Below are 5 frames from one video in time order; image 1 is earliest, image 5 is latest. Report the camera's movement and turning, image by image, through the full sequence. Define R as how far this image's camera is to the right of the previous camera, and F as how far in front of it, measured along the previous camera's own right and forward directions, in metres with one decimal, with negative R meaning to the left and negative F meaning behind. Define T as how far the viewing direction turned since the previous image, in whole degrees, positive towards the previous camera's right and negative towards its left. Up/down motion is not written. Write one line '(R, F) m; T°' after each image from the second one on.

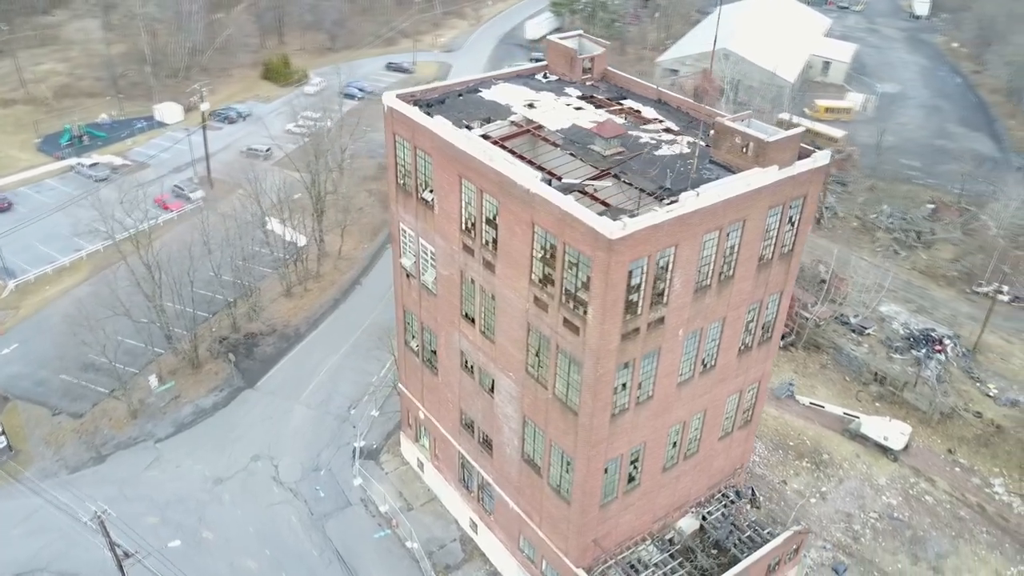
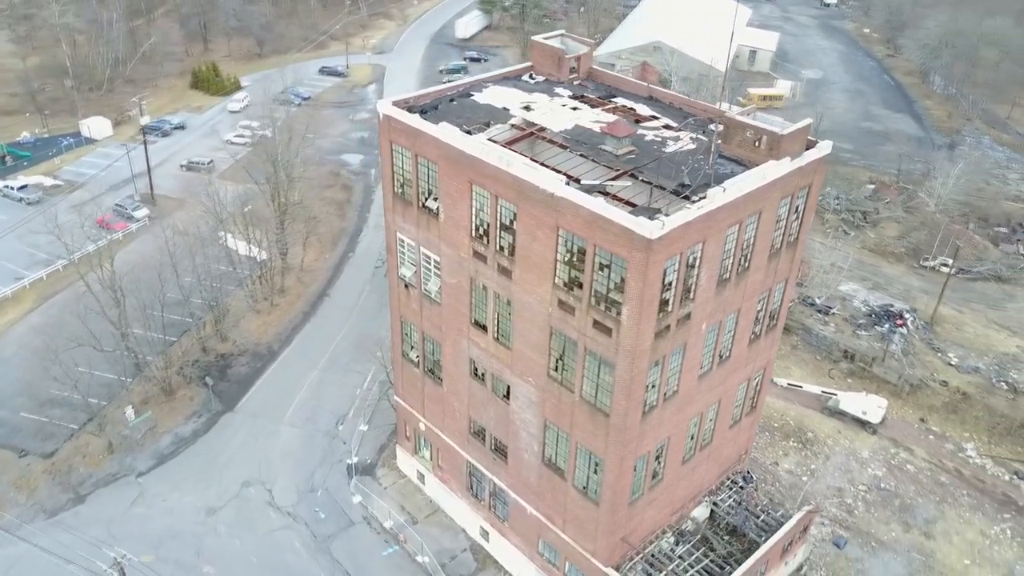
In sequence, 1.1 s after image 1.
(-3.3, +0.4) m; +6°
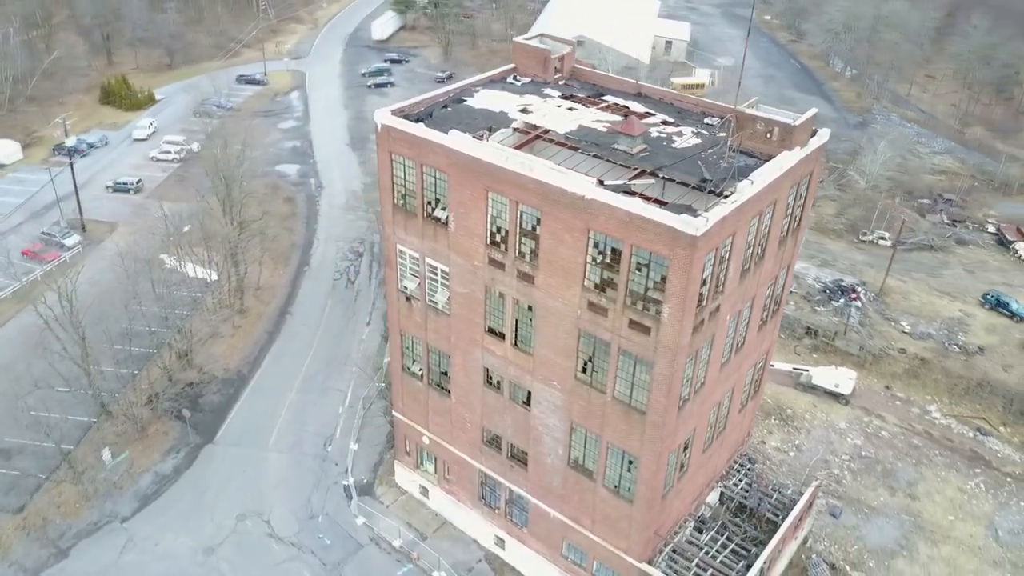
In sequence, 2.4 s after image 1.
(-4.0, +0.6) m; +7°
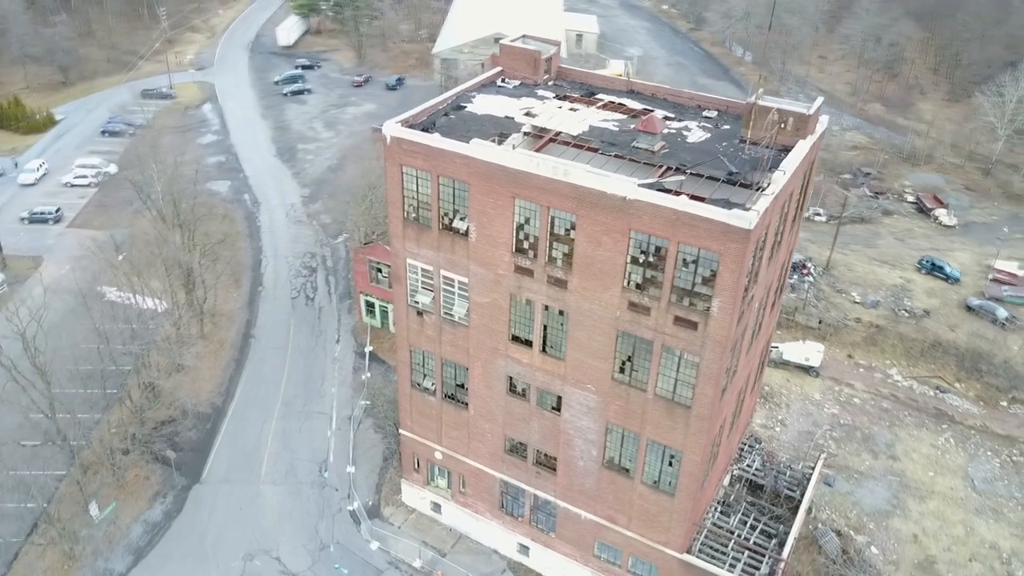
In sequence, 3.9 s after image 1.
(-4.6, +0.7) m; +7°
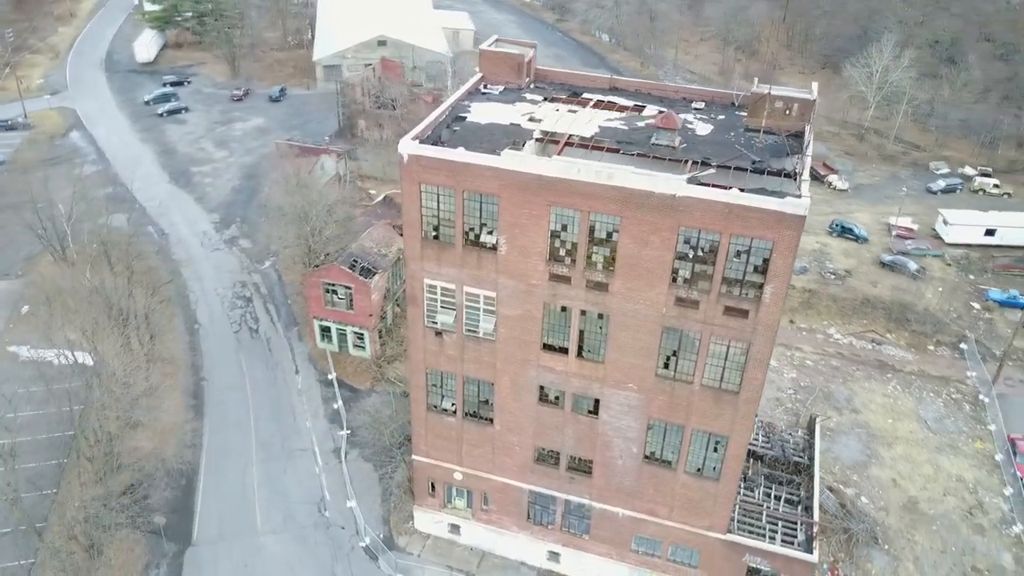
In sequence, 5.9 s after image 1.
(-6.1, +1.1) m; +10°
